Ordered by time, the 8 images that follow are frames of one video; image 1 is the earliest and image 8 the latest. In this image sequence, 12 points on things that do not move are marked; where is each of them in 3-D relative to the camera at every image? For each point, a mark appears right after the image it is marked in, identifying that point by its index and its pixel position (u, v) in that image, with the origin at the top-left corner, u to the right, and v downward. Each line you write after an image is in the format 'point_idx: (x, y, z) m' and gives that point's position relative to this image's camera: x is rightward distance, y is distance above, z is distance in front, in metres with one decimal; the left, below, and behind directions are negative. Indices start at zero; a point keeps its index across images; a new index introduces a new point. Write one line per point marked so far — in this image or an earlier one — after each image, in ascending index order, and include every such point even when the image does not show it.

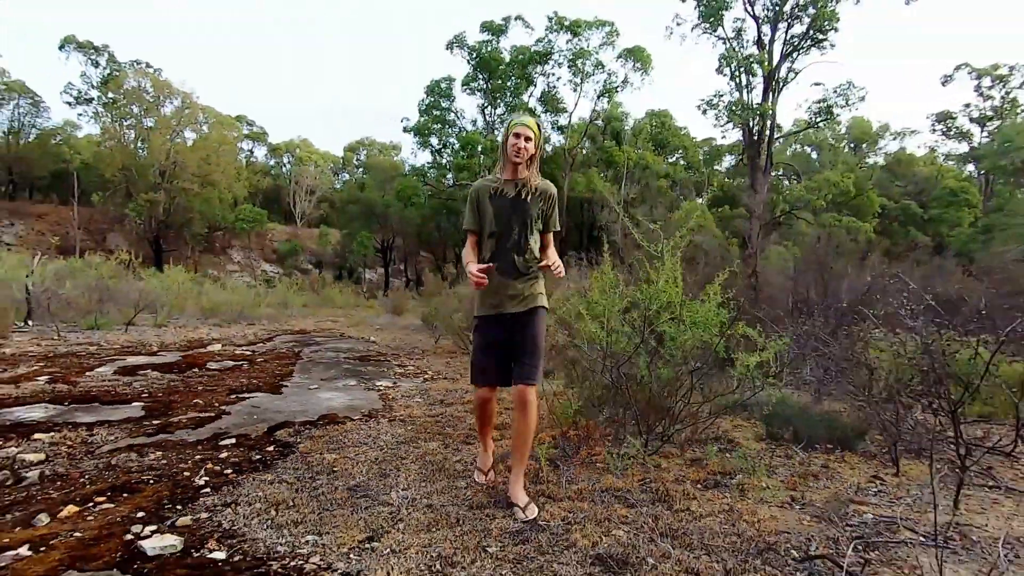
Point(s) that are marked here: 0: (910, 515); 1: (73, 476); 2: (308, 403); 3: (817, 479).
0: (+1.9, -1.0, +2.5) m
1: (-2.3, -1.0, +2.9) m
2: (-1.8, -1.0, +4.8) m
3: (+1.7, -1.0, +3.0) m
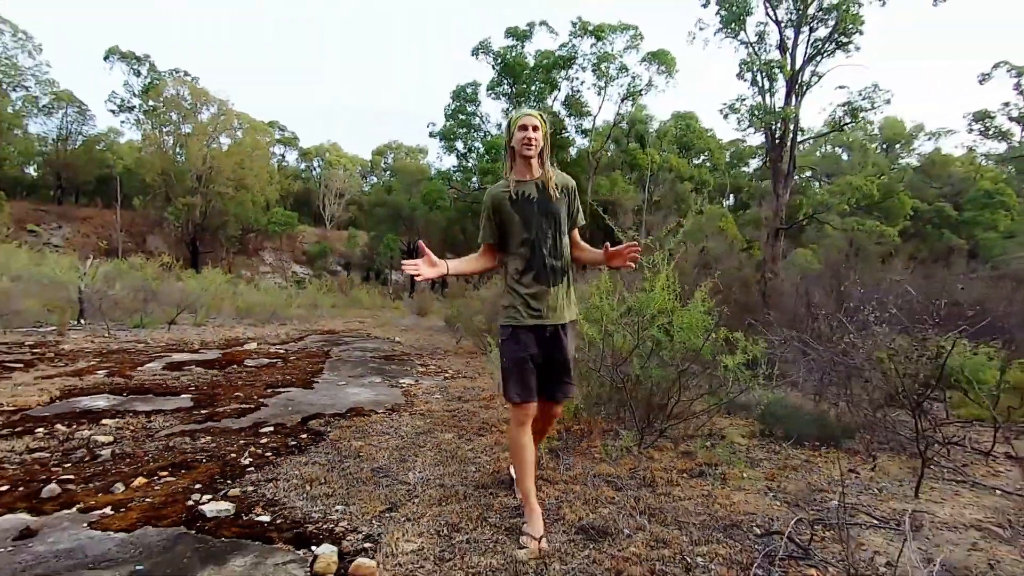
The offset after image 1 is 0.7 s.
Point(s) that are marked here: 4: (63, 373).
0: (+1.9, -1.1, +2.8) m
1: (-2.3, -1.0, +3.3) m
2: (-1.7, -1.1, +5.3) m
3: (+1.7, -1.1, +3.3) m
4: (-4.9, -0.9, +5.9) m
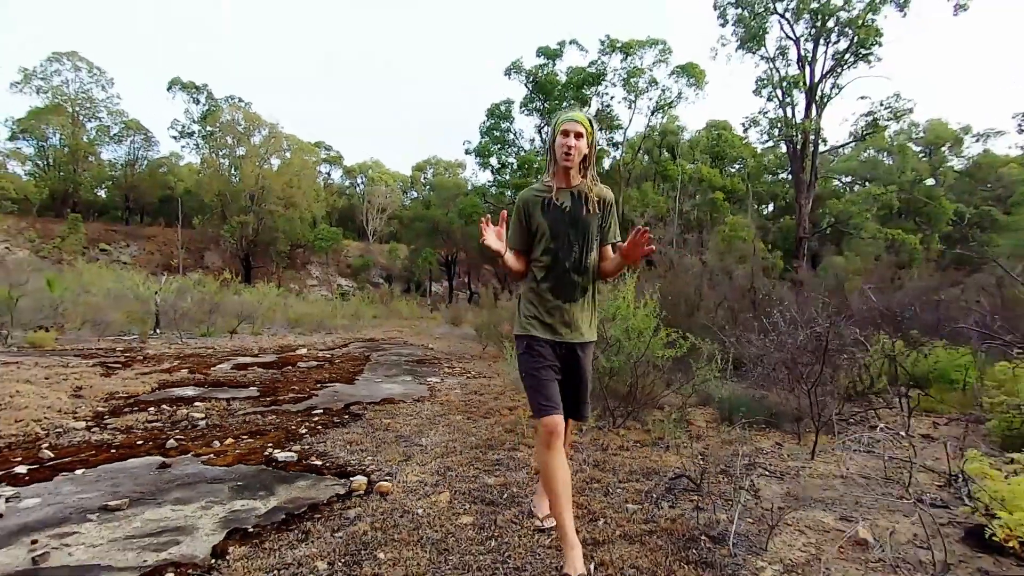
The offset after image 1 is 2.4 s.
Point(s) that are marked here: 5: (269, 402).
0: (+1.7, -1.1, +3.6) m
1: (-2.4, -1.1, +4.5) m
2: (-1.6, -1.2, +6.3) m
3: (+1.6, -1.2, +4.1) m
4: (-4.8, -1.1, +7.2) m
5: (-2.4, -1.1, +5.4) m
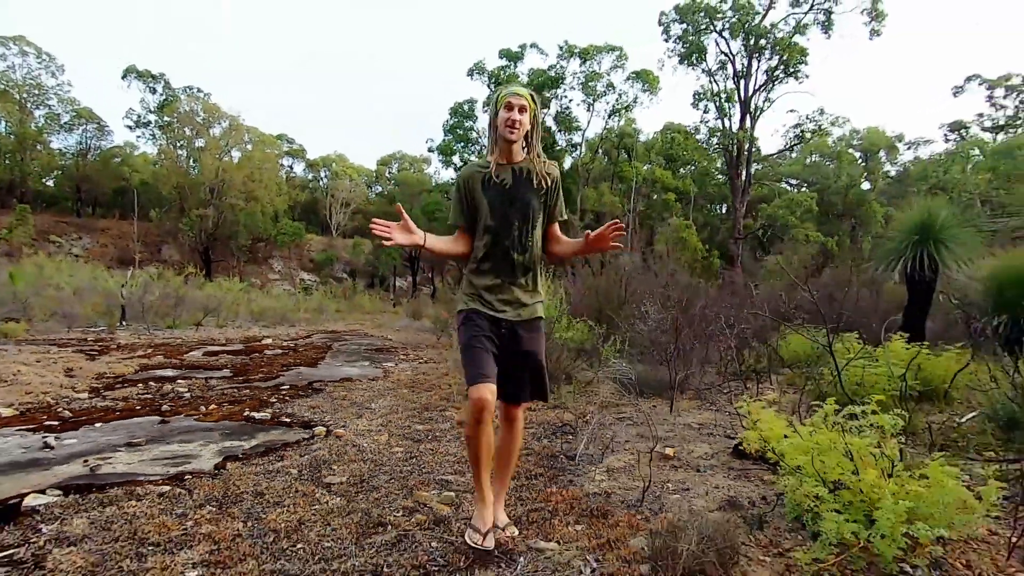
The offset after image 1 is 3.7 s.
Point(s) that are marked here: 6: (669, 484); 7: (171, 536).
0: (+1.1, -1.1, +4.7) m
1: (-3.0, -1.1, +5.4) m
2: (-2.4, -1.1, +7.3) m
3: (+1.0, -1.1, +5.3) m
4: (-5.6, -1.0, +8.0) m
5: (-3.1, -1.1, +6.3) m
6: (+0.8, -1.1, +3.0) m
7: (-1.4, -1.0, +2.2) m
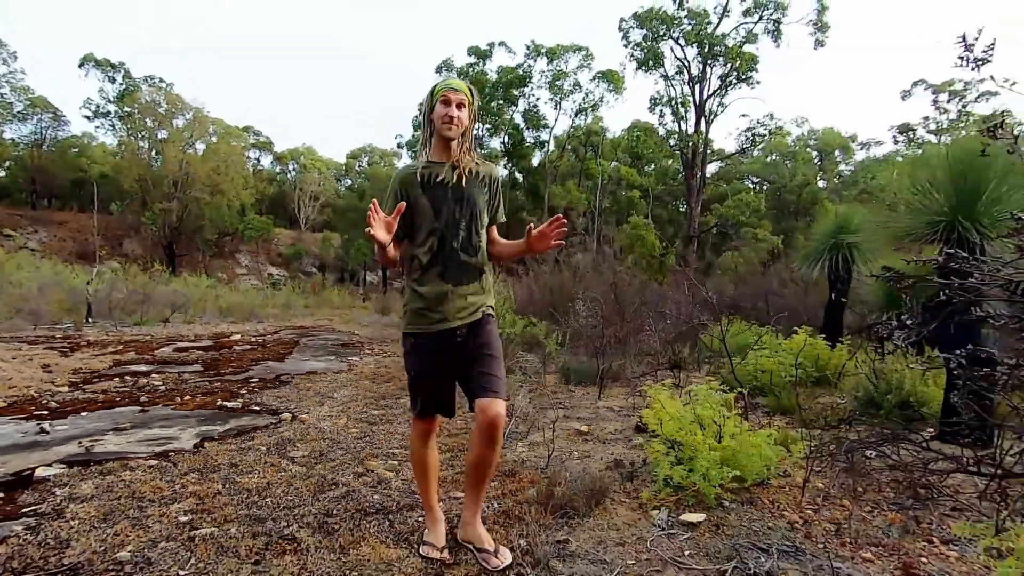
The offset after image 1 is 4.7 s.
0: (+0.6, -1.1, +5.4) m
1: (-3.6, -1.1, +5.8) m
2: (-3.1, -1.1, +7.8) m
3: (+0.4, -1.1, +5.9) m
4: (-6.3, -1.0, +8.3) m
5: (-3.7, -1.1, +6.7) m
6: (+0.4, -1.1, +3.6) m
7: (-1.8, -1.1, +2.8) m
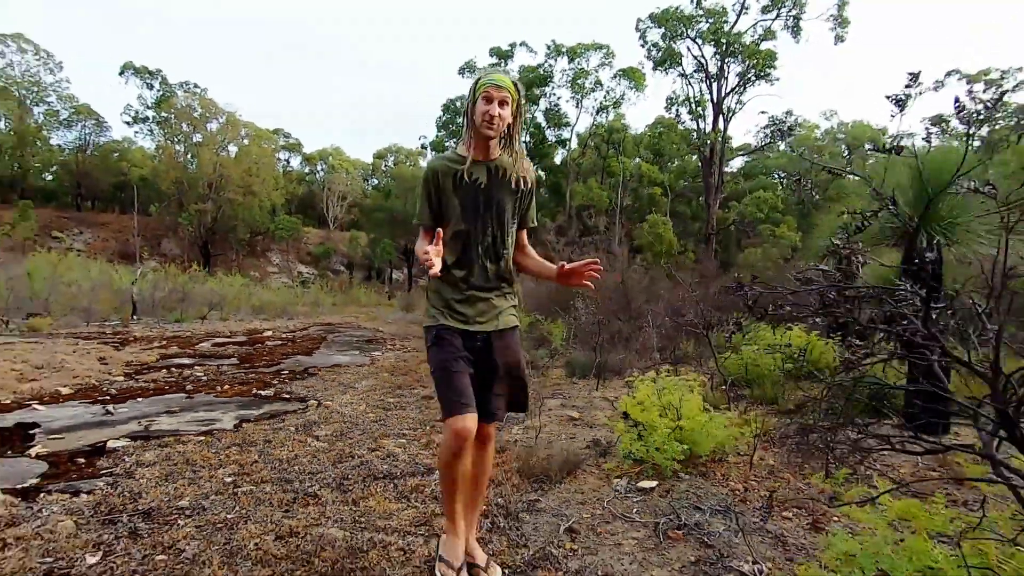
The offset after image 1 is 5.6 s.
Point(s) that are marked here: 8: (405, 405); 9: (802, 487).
0: (+0.7, -1.1, +5.9) m
1: (-3.5, -1.1, +6.5) m
2: (-2.9, -1.1, +8.4) m
3: (+0.5, -1.1, +6.4) m
4: (-6.1, -1.0, +9.1) m
5: (-3.6, -1.1, +7.4) m
6: (+0.4, -1.1, +4.1) m
7: (-1.9, -1.1, +3.4) m
8: (-1.0, -1.1, +5.1) m
9: (+1.6, -1.1, +3.0) m
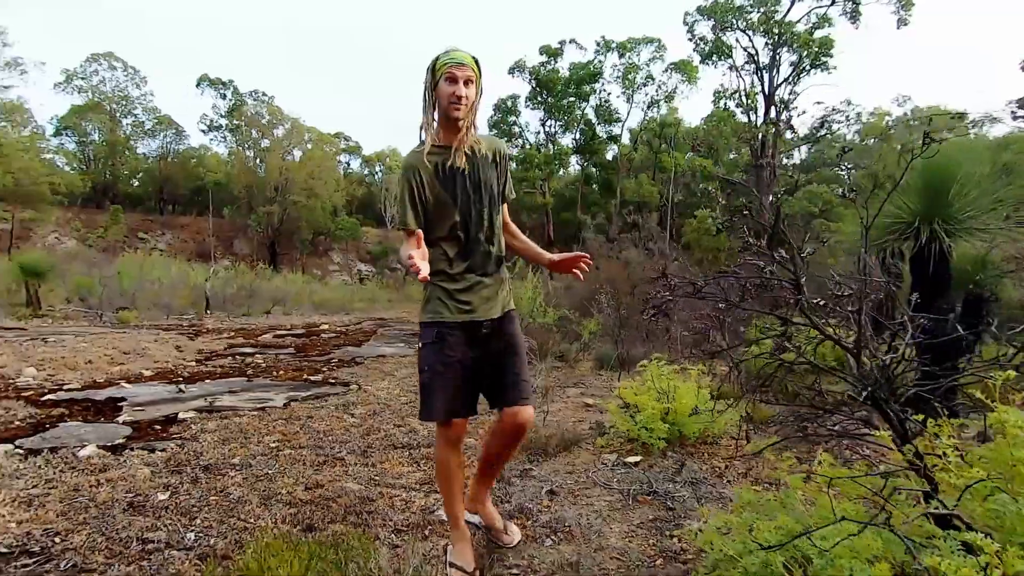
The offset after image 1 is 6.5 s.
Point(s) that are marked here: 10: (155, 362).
0: (+0.9, -1.1, +6.2) m
1: (-3.1, -1.0, +7.2) m
2: (-2.3, -1.1, +9.0) m
3: (+0.8, -1.1, +6.7) m
4: (-5.4, -0.9, +10.1) m
5: (-3.1, -1.0, +8.1) m
6: (+0.5, -1.1, +4.5) m
7: (-1.8, -1.0, +3.9) m
8: (-0.8, -1.1, +5.5) m
9: (+1.6, -1.1, +3.2) m
10: (-4.6, -1.0, +7.0) m
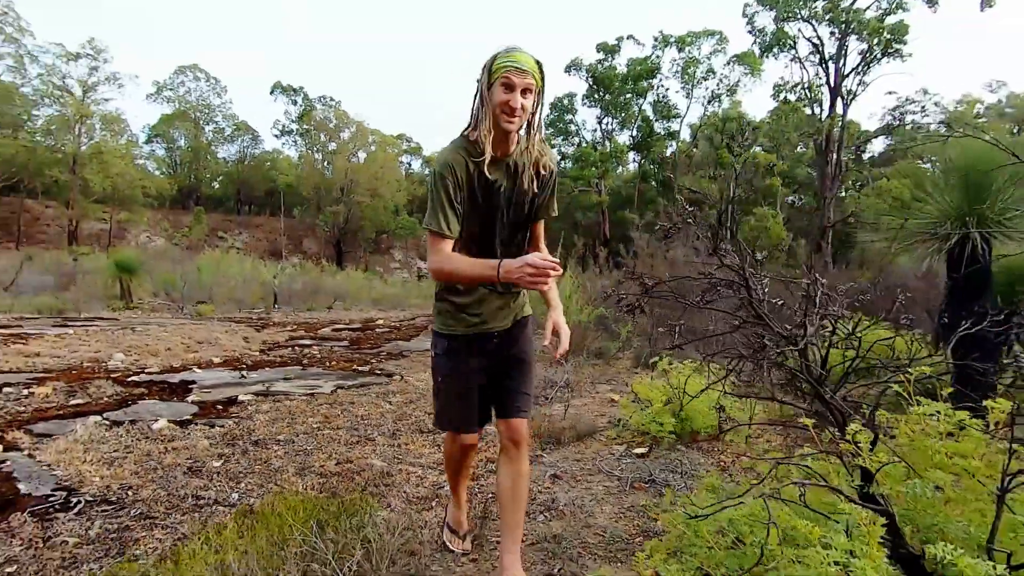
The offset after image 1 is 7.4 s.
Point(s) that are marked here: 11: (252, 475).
0: (+1.3, -1.1, +6.3) m
1: (-2.6, -1.0, +7.8) m
2: (-1.6, -1.0, +9.5) m
3: (+1.3, -1.1, +6.9) m
4: (-4.6, -0.9, +10.9) m
5: (-2.5, -1.0, +8.7) m
6: (+0.7, -1.0, +4.6) m
7: (-1.7, -1.0, +4.4) m
8: (-0.4, -1.0, +5.8) m
9: (+1.6, -1.1, +3.2) m
10: (-4.1, -0.9, +7.7) m
11: (-1.4, -1.0, +2.9) m
